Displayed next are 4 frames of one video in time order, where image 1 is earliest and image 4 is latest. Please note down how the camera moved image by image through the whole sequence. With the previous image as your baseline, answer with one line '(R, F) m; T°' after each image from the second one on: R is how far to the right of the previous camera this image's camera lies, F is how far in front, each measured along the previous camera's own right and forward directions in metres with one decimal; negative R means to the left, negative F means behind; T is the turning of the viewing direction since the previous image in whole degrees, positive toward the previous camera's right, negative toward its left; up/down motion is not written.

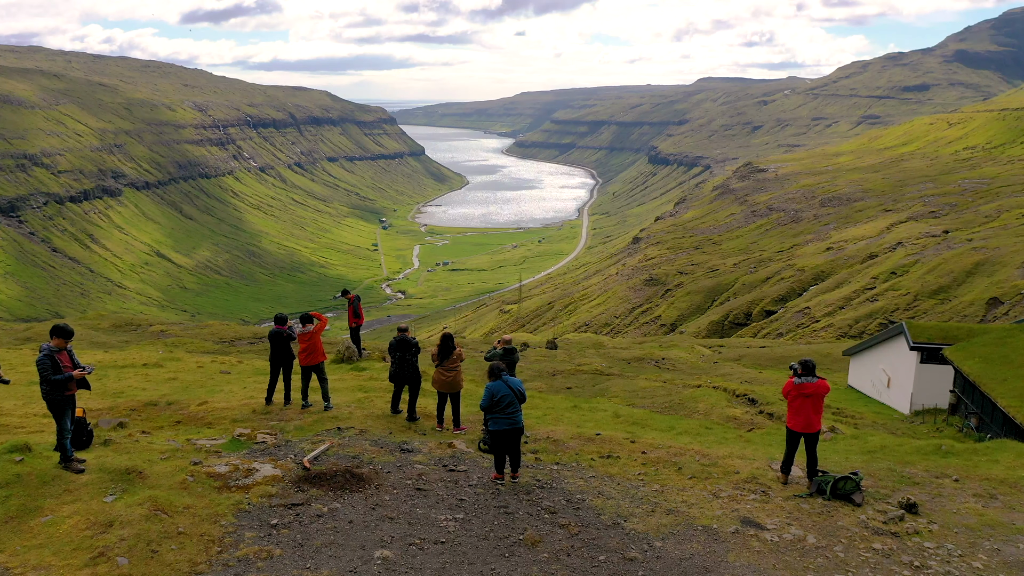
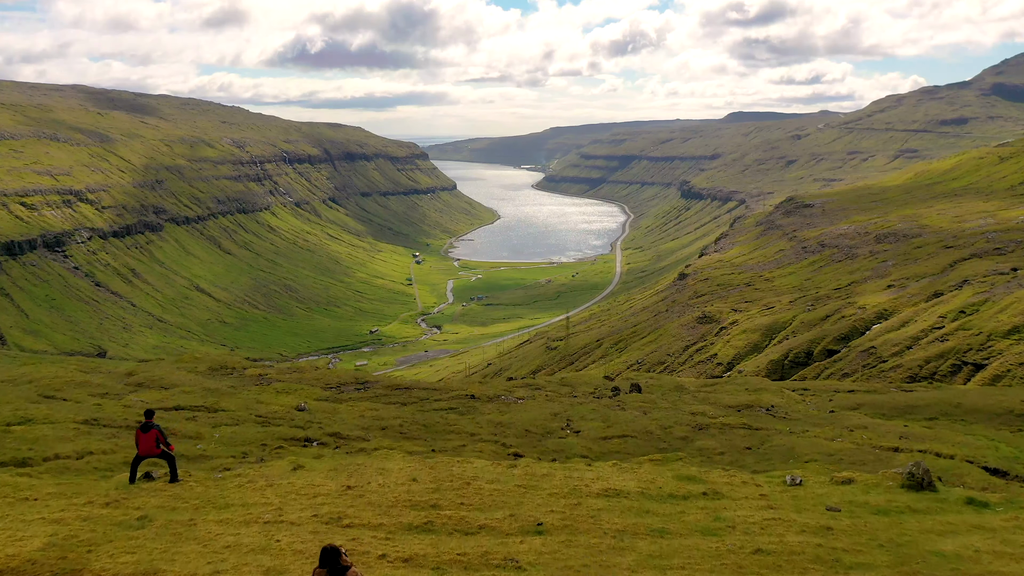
(-6.4, +1.2) m; -2°
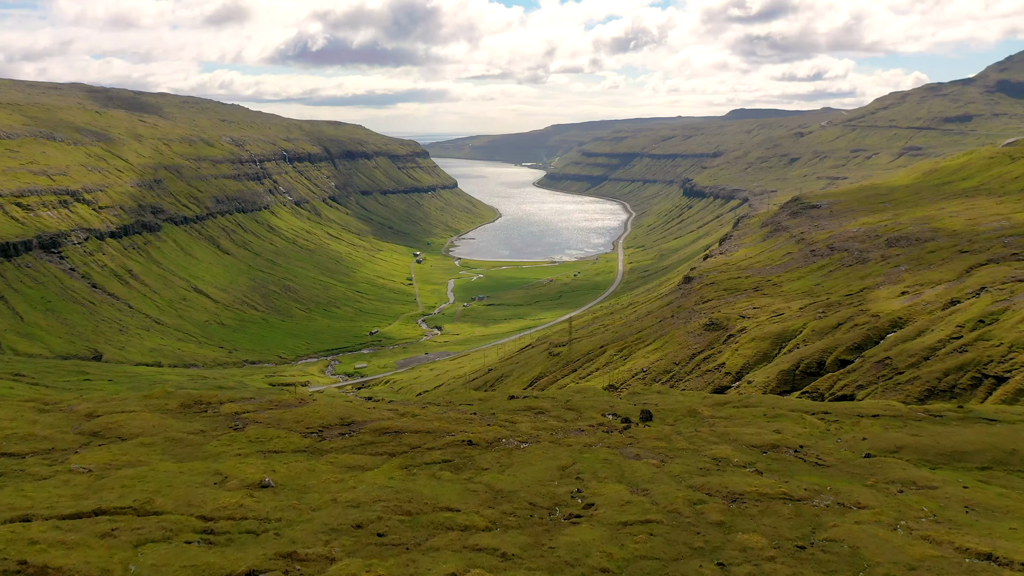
(0.0, +5.2) m; 0°
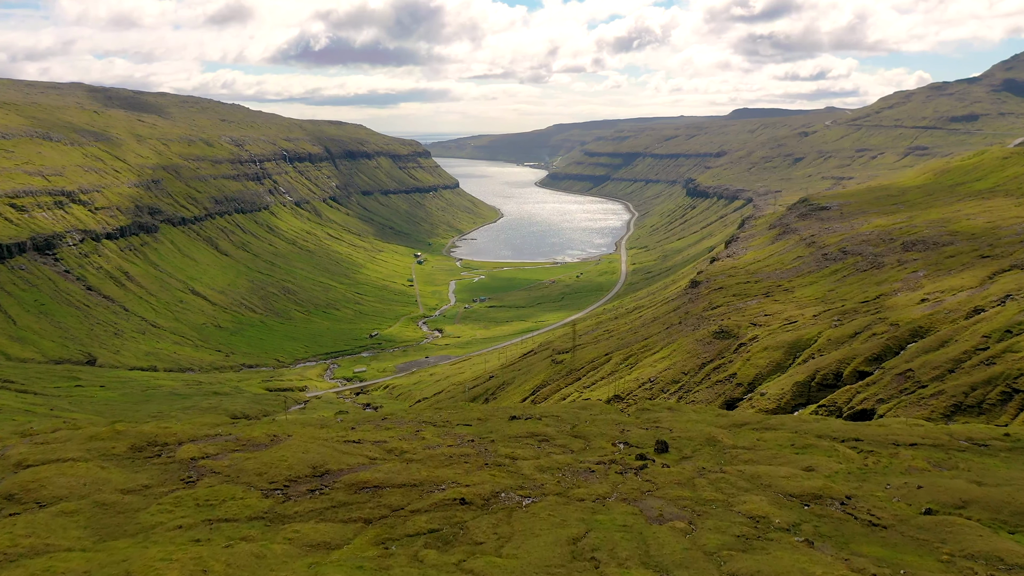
(+0.1, +6.9) m; 0°
